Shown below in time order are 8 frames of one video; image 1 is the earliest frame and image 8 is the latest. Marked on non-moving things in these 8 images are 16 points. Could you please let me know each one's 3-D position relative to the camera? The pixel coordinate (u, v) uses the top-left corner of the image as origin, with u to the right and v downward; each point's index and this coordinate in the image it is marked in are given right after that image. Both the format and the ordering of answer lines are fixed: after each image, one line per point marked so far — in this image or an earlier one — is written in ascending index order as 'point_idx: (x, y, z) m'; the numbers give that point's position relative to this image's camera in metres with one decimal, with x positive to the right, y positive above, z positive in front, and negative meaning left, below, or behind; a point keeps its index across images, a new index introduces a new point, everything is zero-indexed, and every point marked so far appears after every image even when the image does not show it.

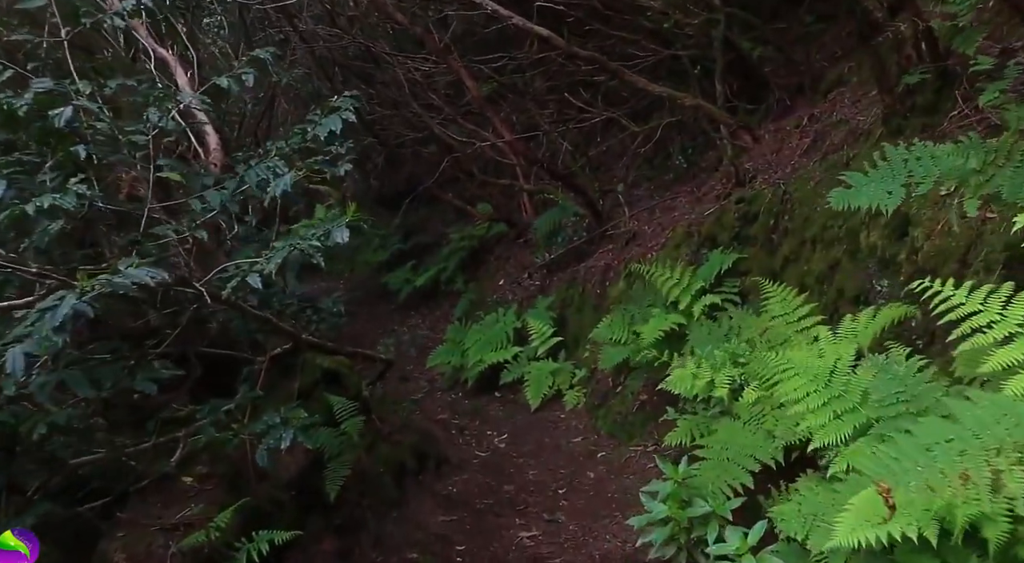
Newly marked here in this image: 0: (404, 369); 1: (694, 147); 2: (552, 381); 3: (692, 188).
0: (-1.4, -1.2, +12.2) m
1: (+2.2, +1.6, +10.9) m
2: (+0.4, -1.0, +9.1) m
3: (+2.0, +1.0, +10.2) m
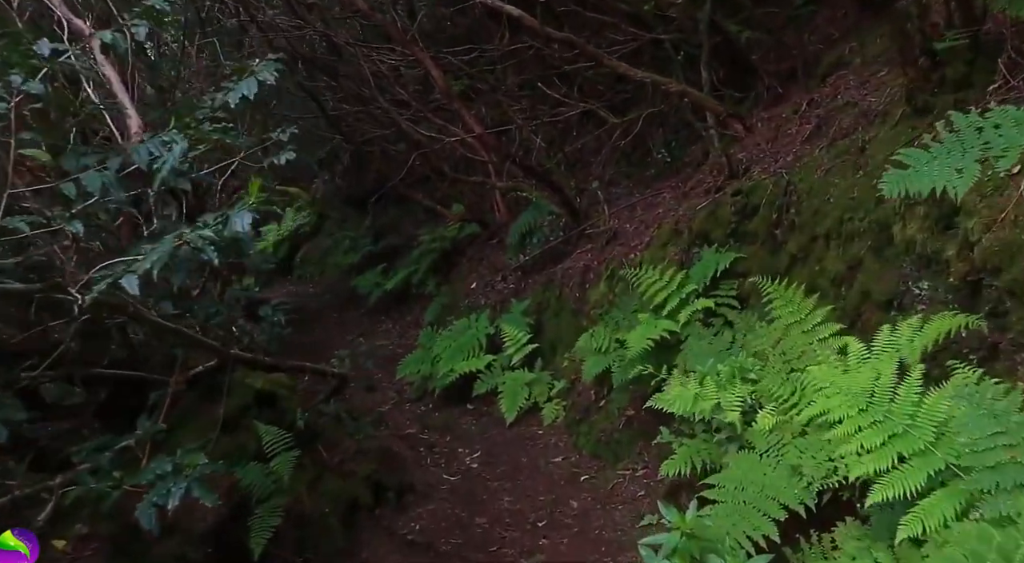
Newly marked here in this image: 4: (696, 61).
0: (-1.7, -1.2, +11.4) m
1: (+1.9, +1.6, +10.2) m
2: (+0.1, -1.0, +8.4) m
3: (+1.7, +1.0, +9.5) m
4: (+1.8, +2.1, +8.7) m
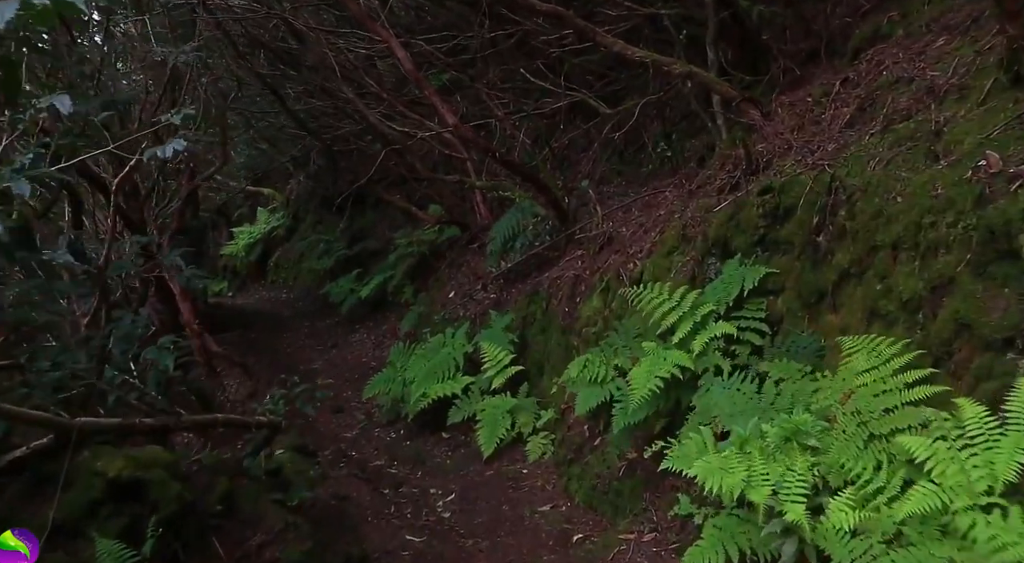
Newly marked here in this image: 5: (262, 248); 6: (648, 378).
0: (-1.9, -1.3, +10.2) m
1: (+1.7, +1.5, +9.1) m
2: (0.0, -1.1, +7.3) m
3: (+1.5, +0.9, +8.4) m
4: (+1.6, +2.0, +7.6) m
5: (-4.8, +0.7, +17.5) m
6: (+0.7, -0.5, +4.7) m
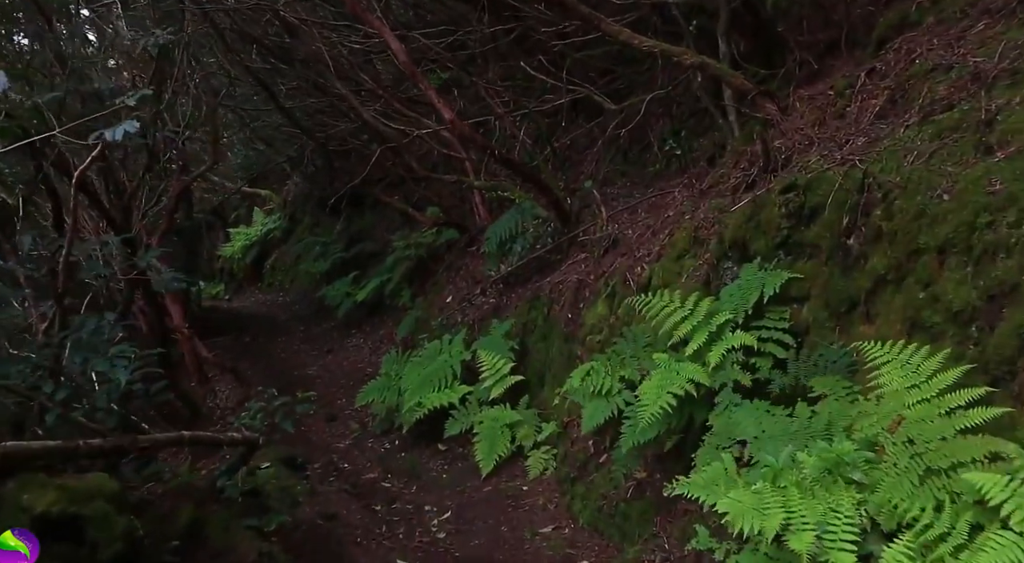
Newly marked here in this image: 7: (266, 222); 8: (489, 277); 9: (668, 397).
0: (-1.9, -1.4, +9.8) m
1: (+1.7, +1.5, +8.7) m
2: (0.0, -1.2, +6.9) m
3: (+1.5, +0.9, +8.0) m
4: (+1.6, +2.0, +7.2) m
5: (-4.8, +0.6, +17.1) m
6: (+0.7, -0.5, +4.3) m
7: (-4.6, +1.1, +17.0) m
8: (-0.2, +0.1, +9.6) m
9: (+0.7, -0.6, +4.3) m
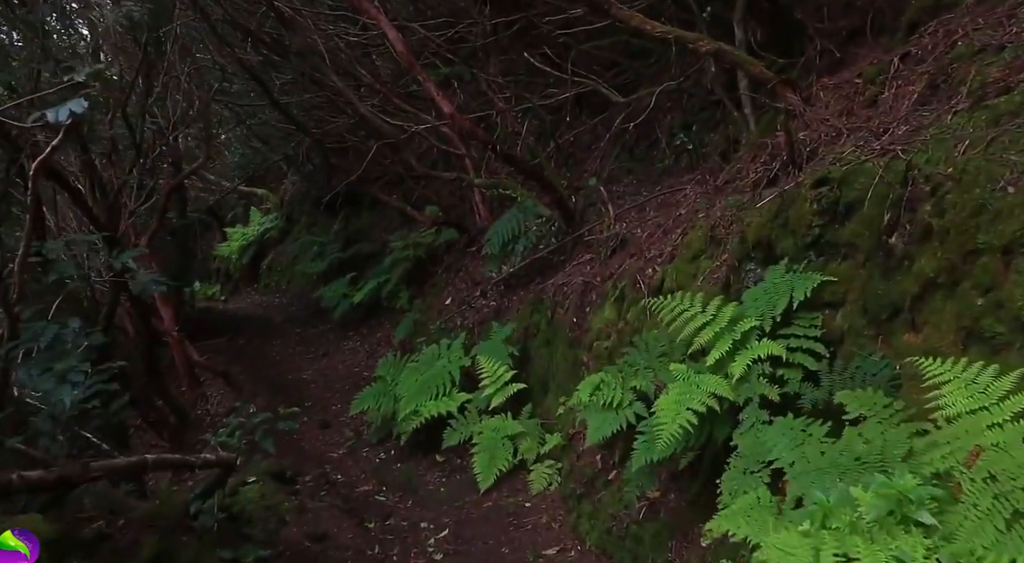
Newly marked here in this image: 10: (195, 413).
0: (-1.9, -1.4, +9.4) m
1: (+1.7, +1.5, +8.3) m
2: (0.0, -1.2, +6.5) m
3: (+1.5, +0.9, +7.6) m
4: (+1.6, +2.0, +6.8) m
5: (-4.7, +0.6, +16.7) m
6: (+0.7, -0.6, +3.9) m
7: (-4.6, +1.1, +16.6) m
8: (-0.2, 0.0, +9.2) m
9: (+0.8, -0.6, +3.9) m
10: (-3.6, -1.5, +10.2) m
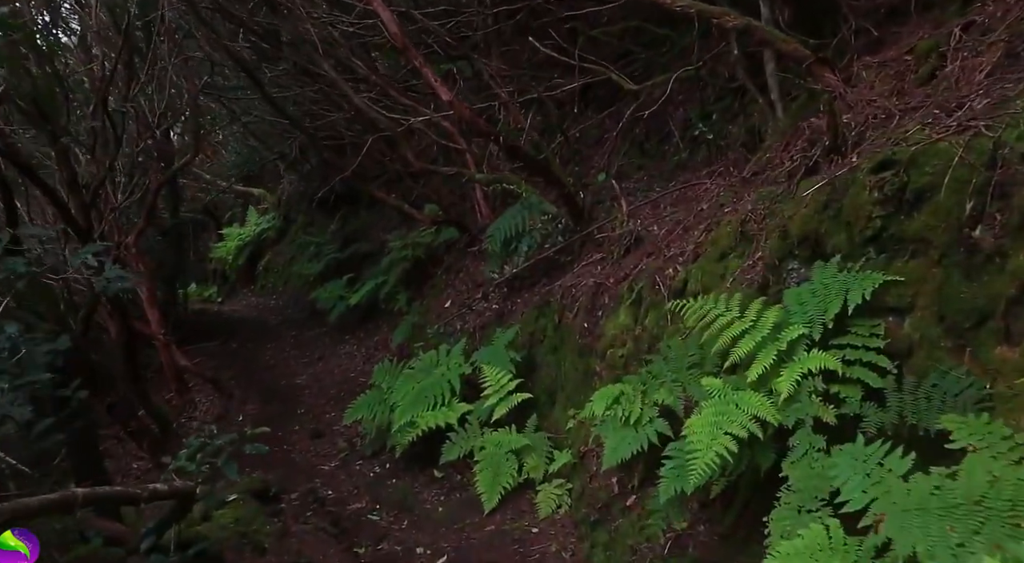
0: (-1.9, -1.4, +8.8) m
1: (+1.7, +1.4, +7.7) m
2: (0.0, -1.2, +5.9) m
3: (+1.6, +0.8, +7.0) m
4: (+1.6, +2.0, +6.3) m
5: (-4.7, +0.6, +16.1) m
6: (+0.8, -0.6, +3.4) m
7: (-4.5, +1.1, +16.1) m
8: (-0.2, 0.0, +8.6) m
9: (+0.8, -0.6, +3.3) m
10: (-3.5, -1.5, +9.7) m
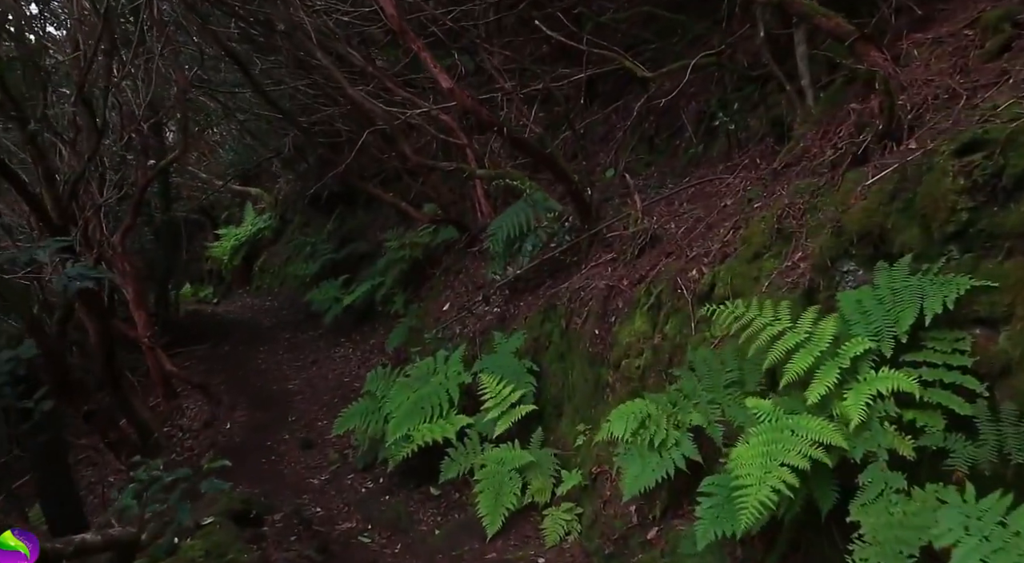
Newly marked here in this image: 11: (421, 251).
0: (-1.9, -1.4, +8.3) m
1: (+1.8, +1.4, +7.2) m
2: (0.0, -1.2, +5.3) m
3: (+1.6, +0.8, +6.5) m
4: (+1.7, +1.9, +5.7) m
5: (-4.7, +0.5, +15.5) m
6: (+0.8, -0.6, +2.8) m
7: (-4.5, +1.0, +15.5) m
8: (-0.2, 0.0, +8.1) m
9: (+0.8, -0.6, +2.8) m
10: (-3.5, -1.5, +9.1) m
11: (-1.1, +0.3, +10.5) m
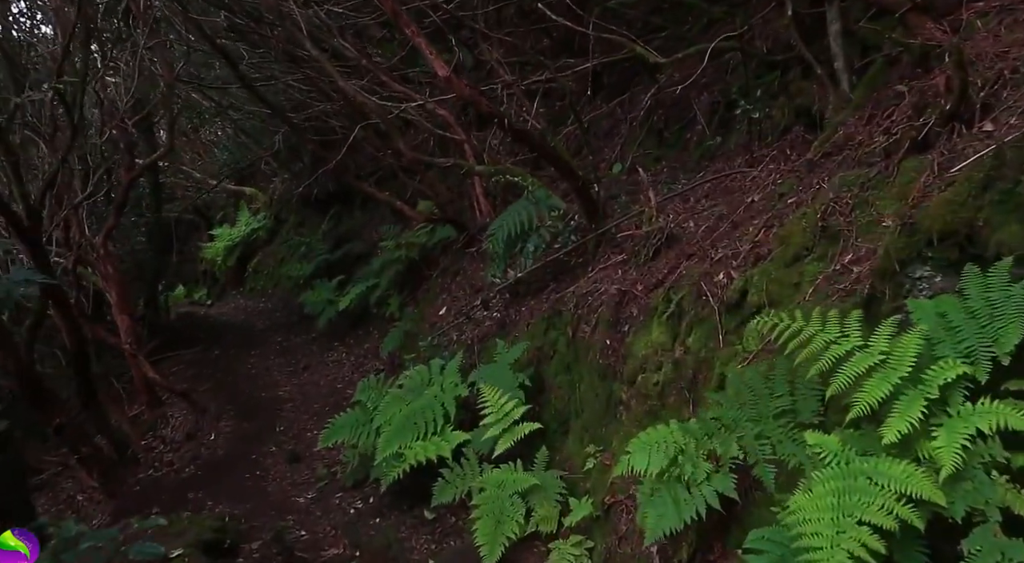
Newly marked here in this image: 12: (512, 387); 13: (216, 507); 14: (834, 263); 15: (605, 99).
0: (-1.8, -1.5, +7.7) m
1: (+1.8, +1.4, +6.6) m
2: (+0.1, -1.2, +4.8) m
3: (+1.6, +0.8, +5.9) m
4: (+1.7, +1.9, +5.1) m
5: (-4.7, +0.5, +15.0) m
6: (+0.8, -0.6, +2.2) m
7: (-4.5, +1.0, +14.9) m
8: (-0.2, 0.0, +7.5) m
9: (+0.8, -0.6, +2.2) m
10: (-3.5, -1.5, +8.5) m
11: (-1.1, +0.3, +9.9) m
12: (0.0, -0.7, +5.5) m
13: (-2.2, -1.7, +6.6) m
14: (+1.3, +0.1, +3.5) m
15: (+0.9, +1.7, +8.4) m
